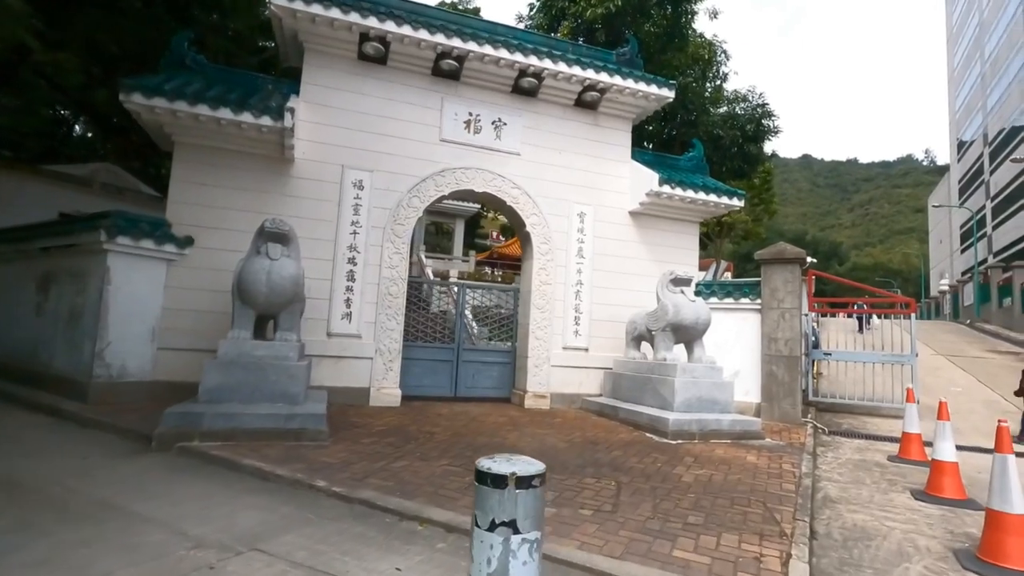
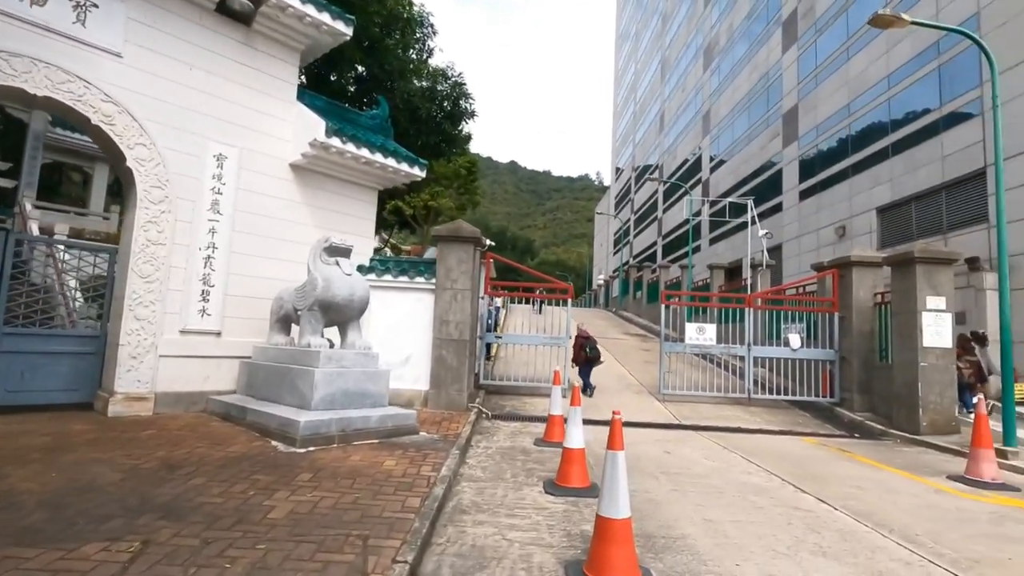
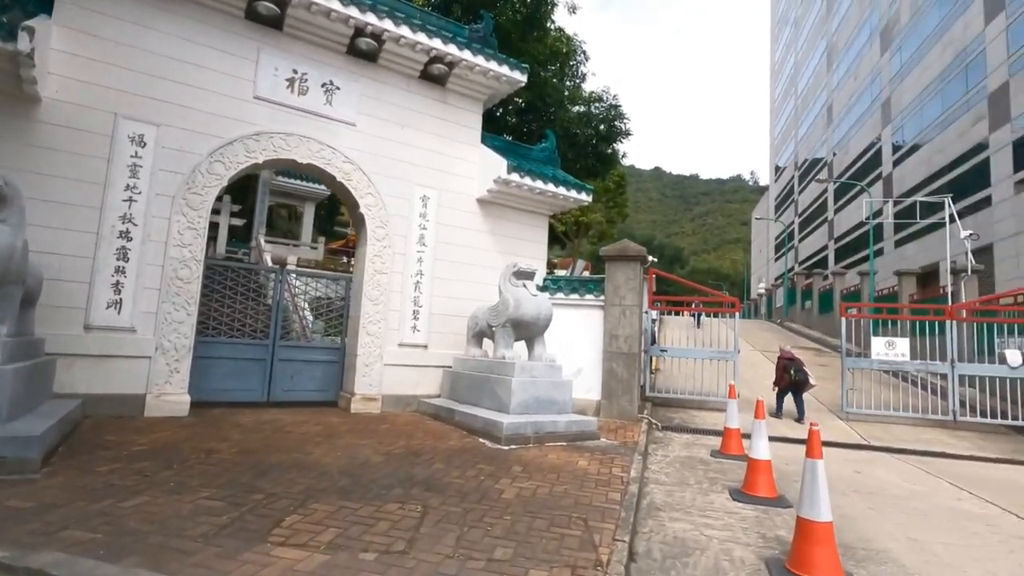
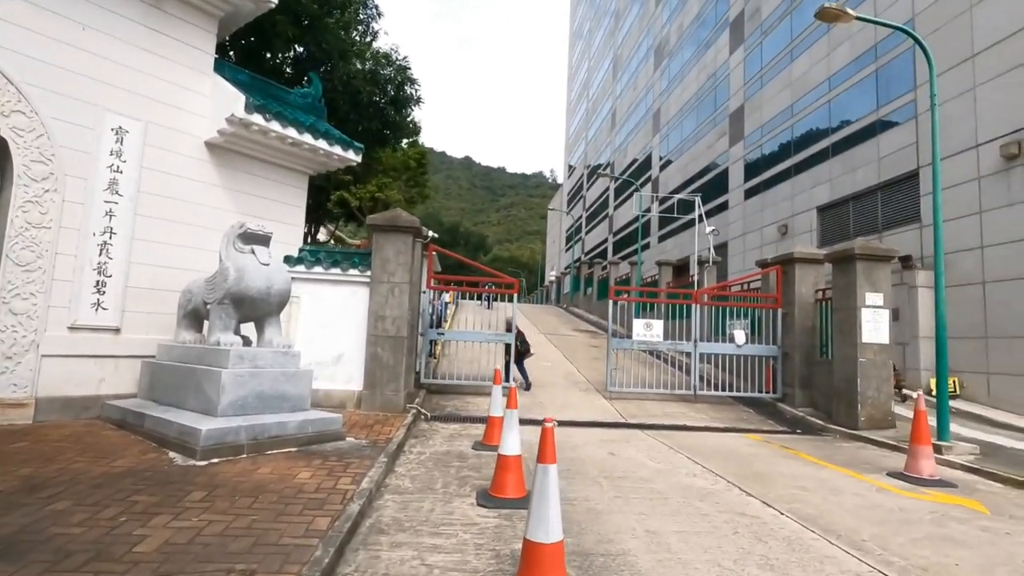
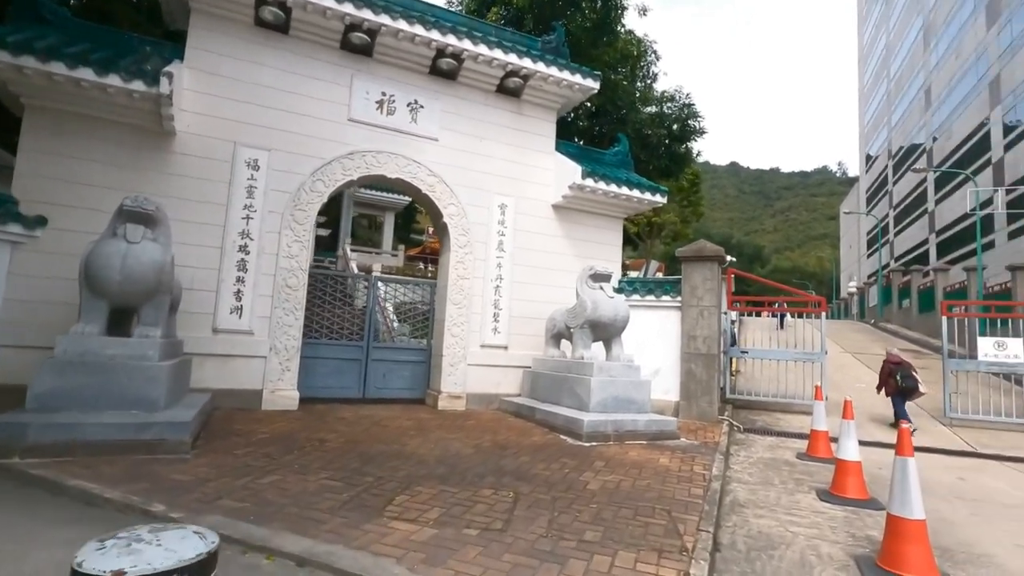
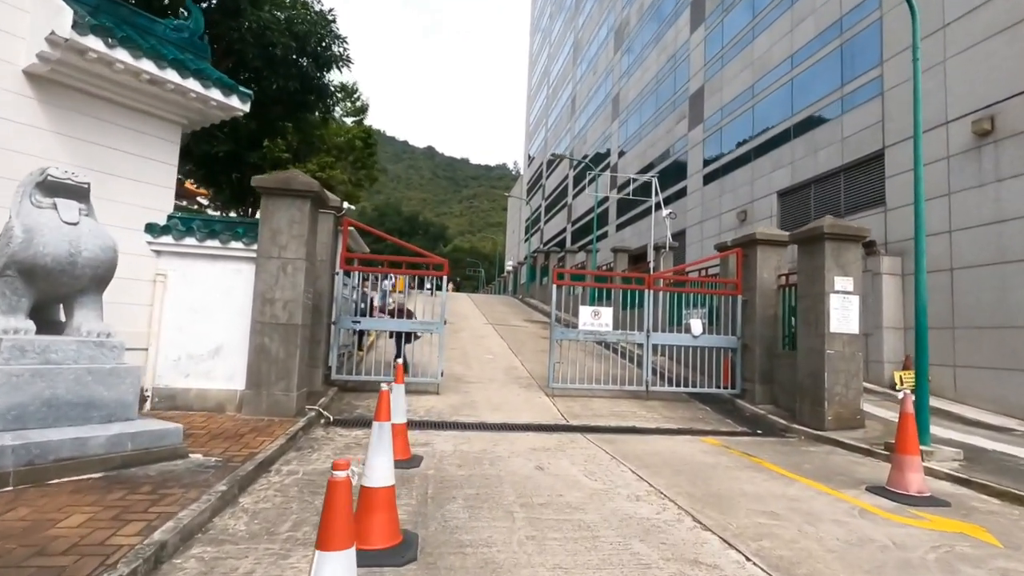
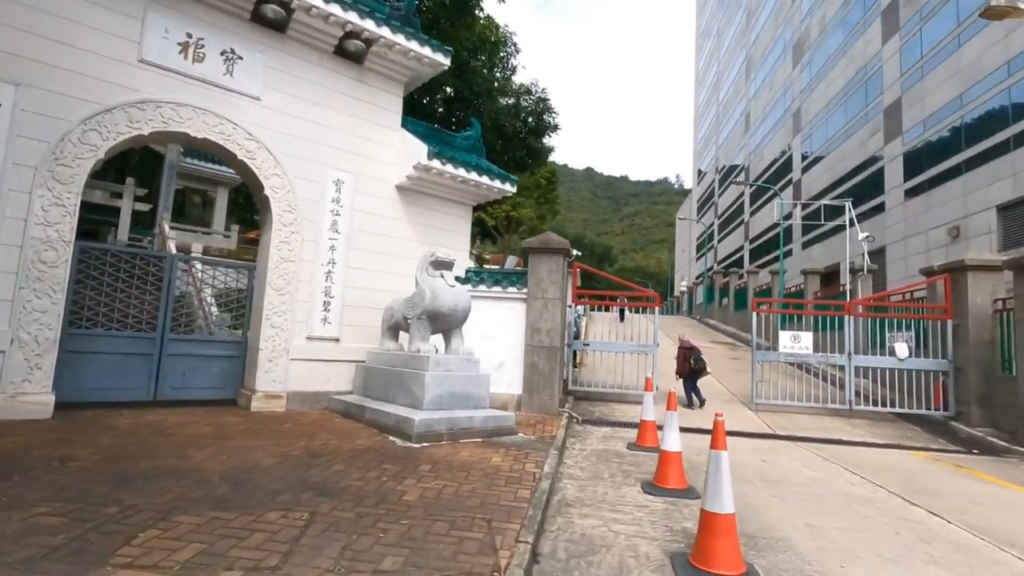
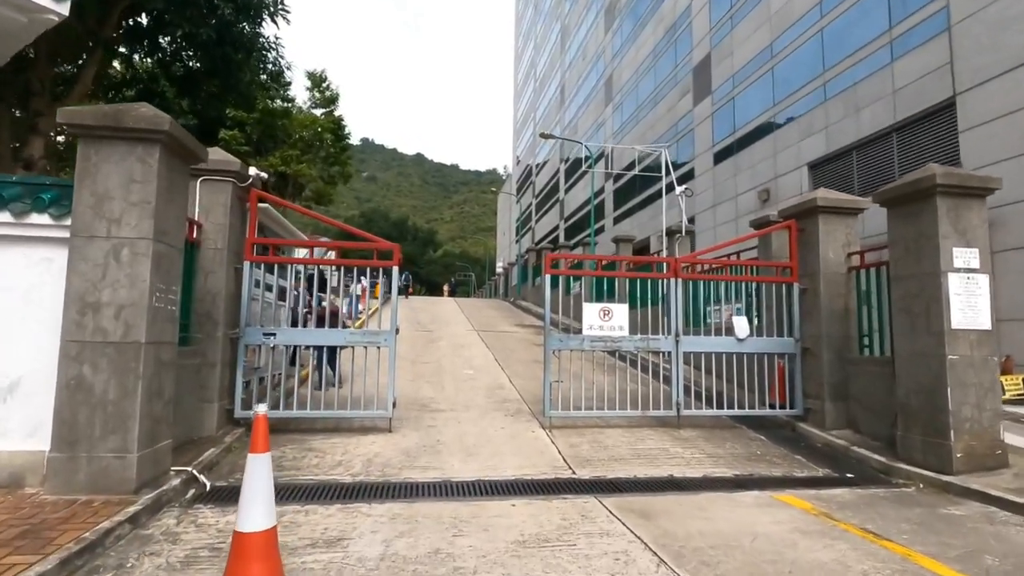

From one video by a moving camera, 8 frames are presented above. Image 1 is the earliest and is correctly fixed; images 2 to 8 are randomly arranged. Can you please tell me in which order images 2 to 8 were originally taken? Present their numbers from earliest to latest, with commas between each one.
5, 3, 7, 2, 4, 6, 8
